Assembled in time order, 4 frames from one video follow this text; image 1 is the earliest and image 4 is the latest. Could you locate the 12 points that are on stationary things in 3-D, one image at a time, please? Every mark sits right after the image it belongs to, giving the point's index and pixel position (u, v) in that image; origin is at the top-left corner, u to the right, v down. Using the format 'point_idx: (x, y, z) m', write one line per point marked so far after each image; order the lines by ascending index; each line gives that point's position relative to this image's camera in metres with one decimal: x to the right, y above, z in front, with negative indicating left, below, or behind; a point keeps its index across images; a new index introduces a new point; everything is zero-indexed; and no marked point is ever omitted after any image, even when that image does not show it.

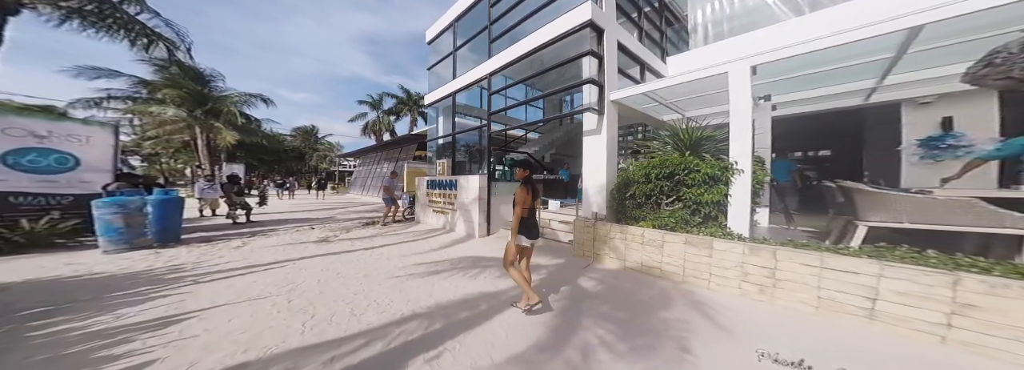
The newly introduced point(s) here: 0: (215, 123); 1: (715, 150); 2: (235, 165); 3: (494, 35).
0: (-17.8, +3.7, +15.5) m
1: (+2.8, +0.5, +3.5) m
2: (-21.3, +1.5, +19.9) m
3: (-0.5, +5.6, +9.6) m
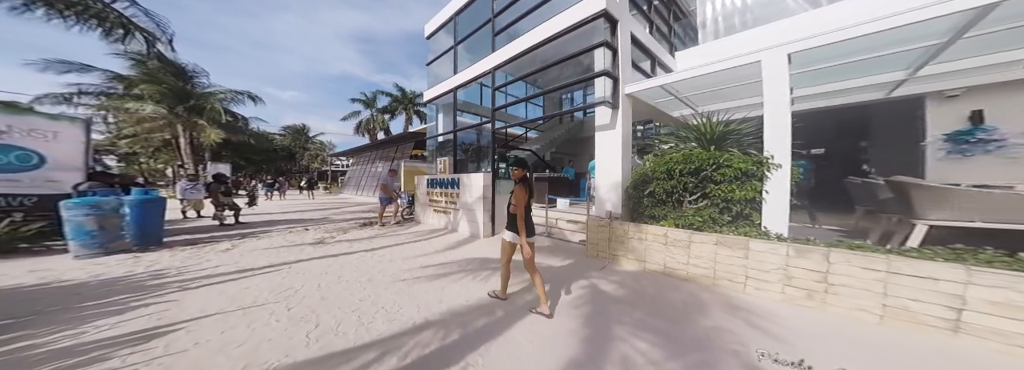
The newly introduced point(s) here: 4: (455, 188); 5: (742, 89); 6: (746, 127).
0: (-17.9, +3.6, +14.8) m
1: (+3.0, +0.5, +3.4) m
2: (-21.5, +1.5, +19.1) m
3: (-0.4, +5.7, +9.4) m
4: (-1.7, -0.1, +8.0) m
5: (+4.0, +1.6, +4.4) m
6: (+3.0, +0.7, +3.4) m
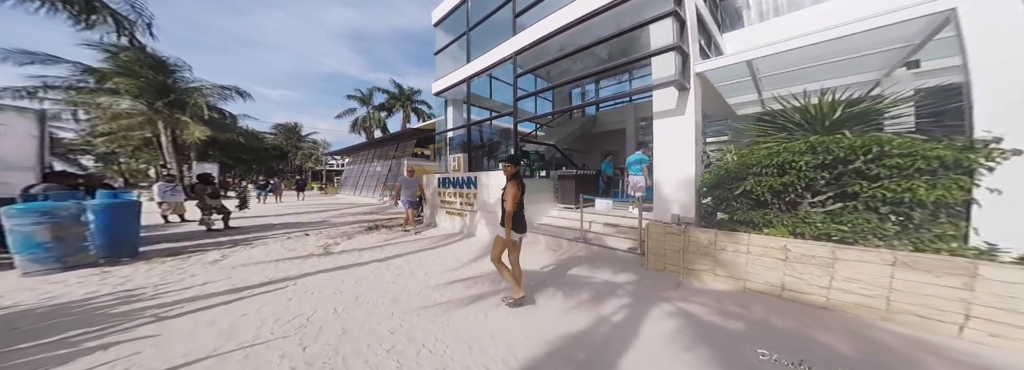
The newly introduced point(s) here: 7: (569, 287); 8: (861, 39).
0: (-17.4, +3.6, +13.6) m
1: (+3.7, +0.6, +2.7) m
2: (-21.1, +1.4, +17.9) m
3: (+0.1, +5.7, +8.6) m
4: (-1.1, -0.1, +7.2) m
5: (+4.7, +1.7, +3.7) m
6: (+3.7, +0.8, +2.7) m
7: (+0.9, -1.6, +4.1) m
8: (+4.0, +1.7, +3.0) m
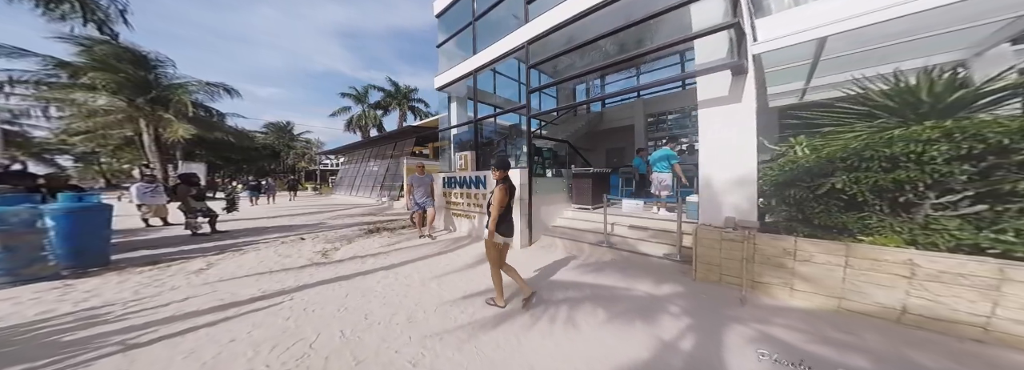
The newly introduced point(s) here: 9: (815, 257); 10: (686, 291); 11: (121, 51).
0: (-17.2, +3.5, +12.8) m
1: (+4.1, +0.6, +2.3) m
2: (-21.0, +1.3, +17.1) m
3: (+0.4, +5.8, +8.1) m
4: (-0.7, -0.1, +6.7) m
5: (+5.1, +1.7, +3.3) m
6: (+4.1, +0.8, +2.3) m
7: (+1.3, -1.6, +3.6) m
8: (+4.4, +1.7, +2.6) m
9: (+2.8, -0.7, +2.5) m
10: (+2.2, -1.3, +3.2) m
11: (-18.2, +6.4, +12.2) m
